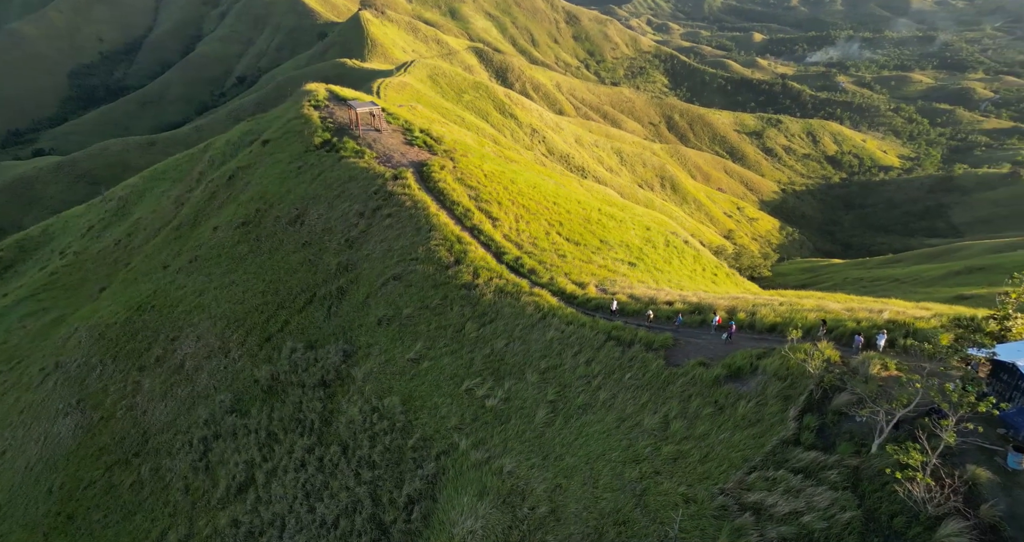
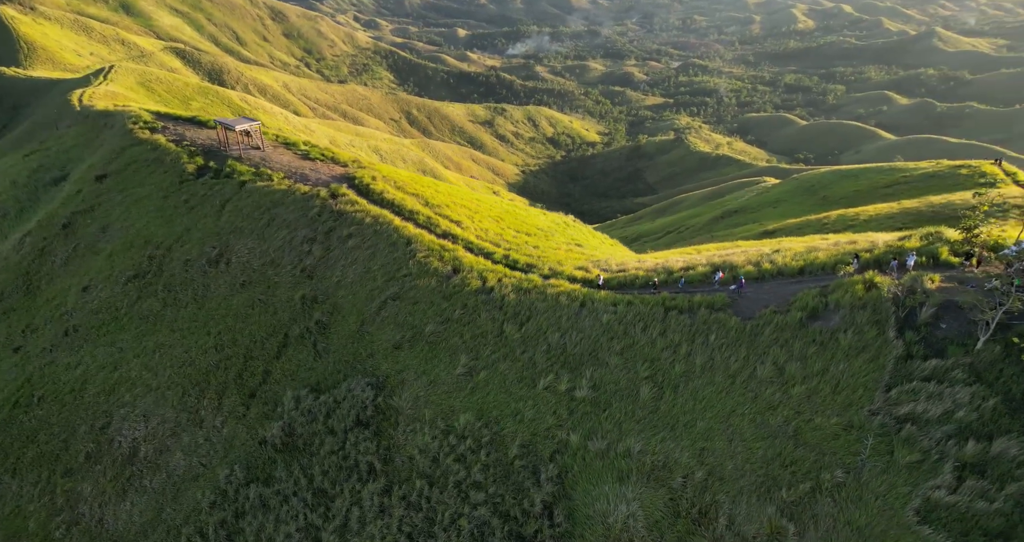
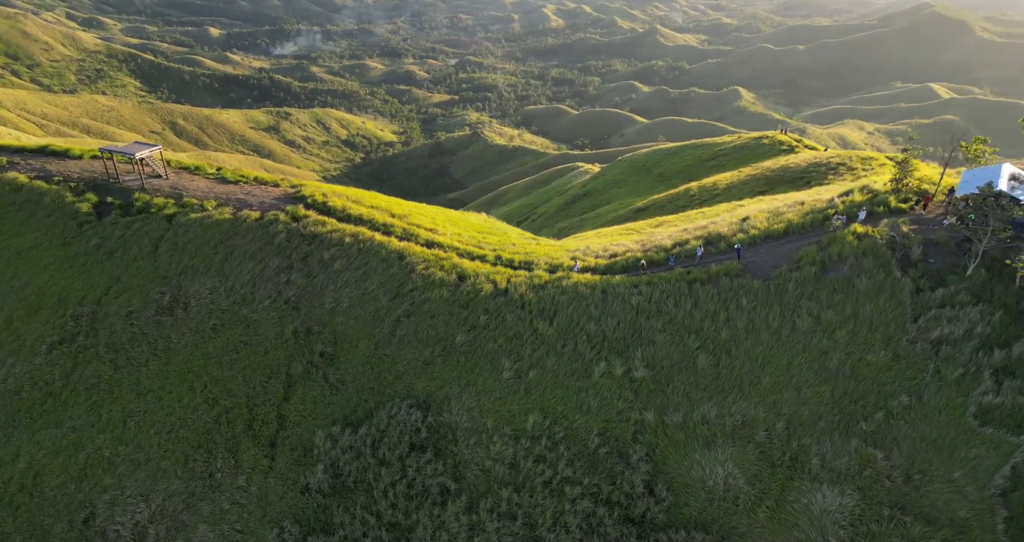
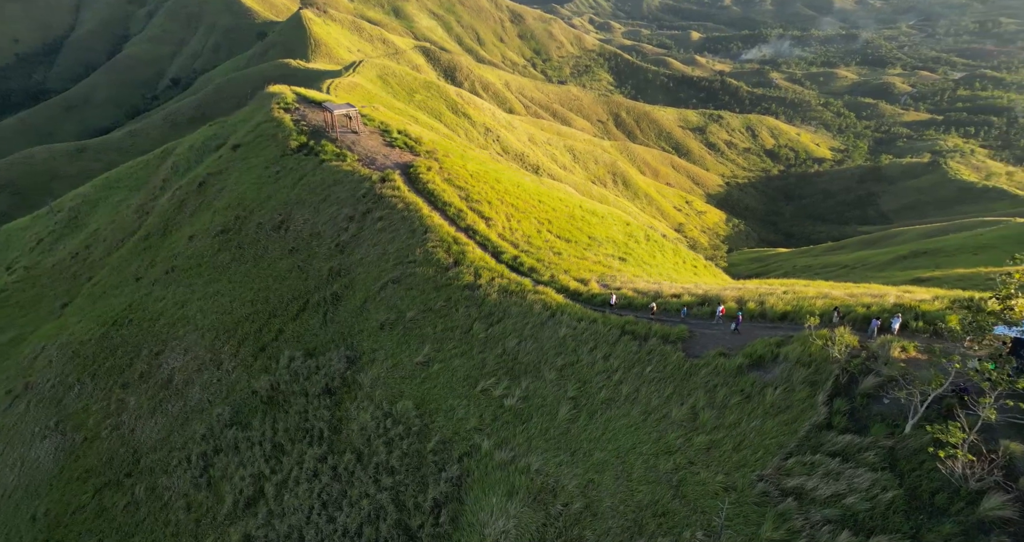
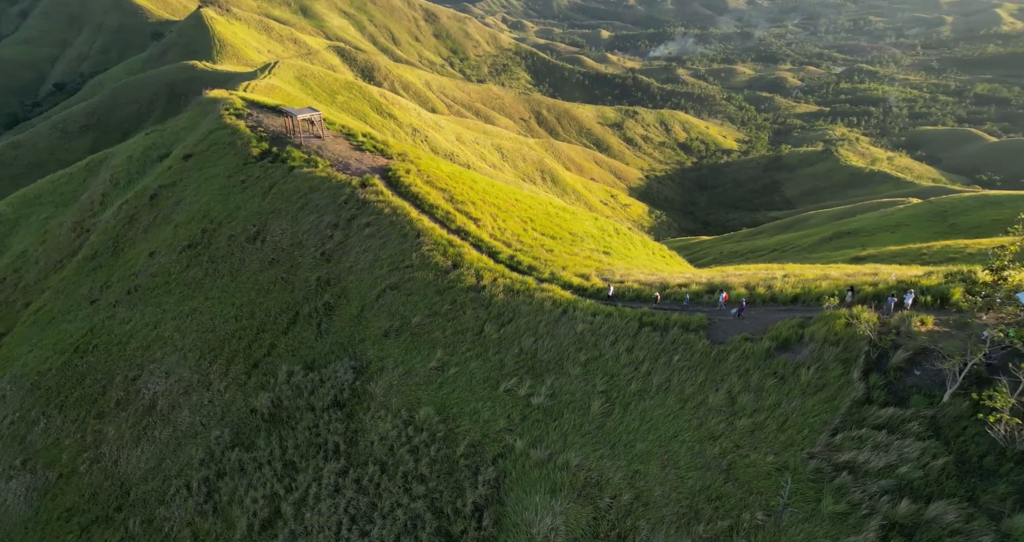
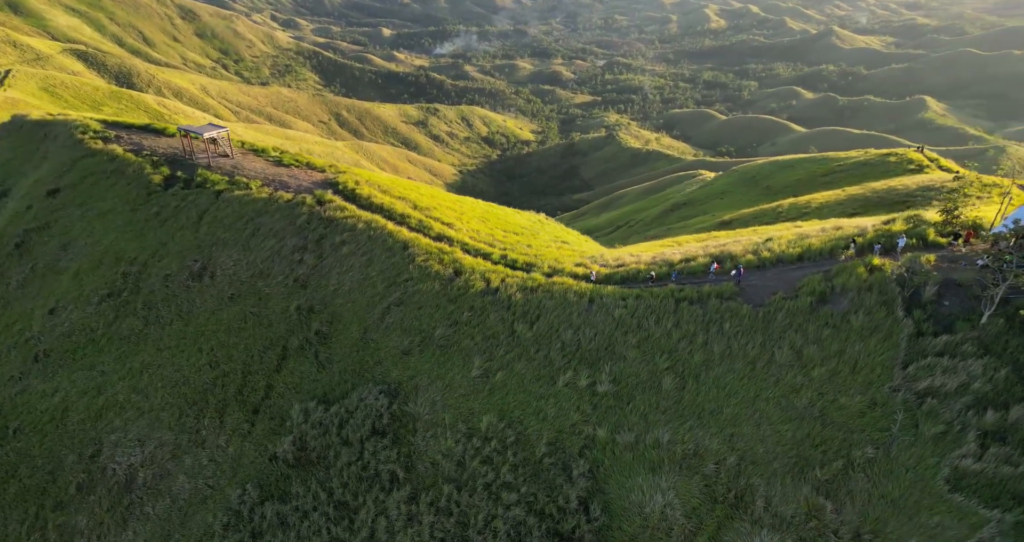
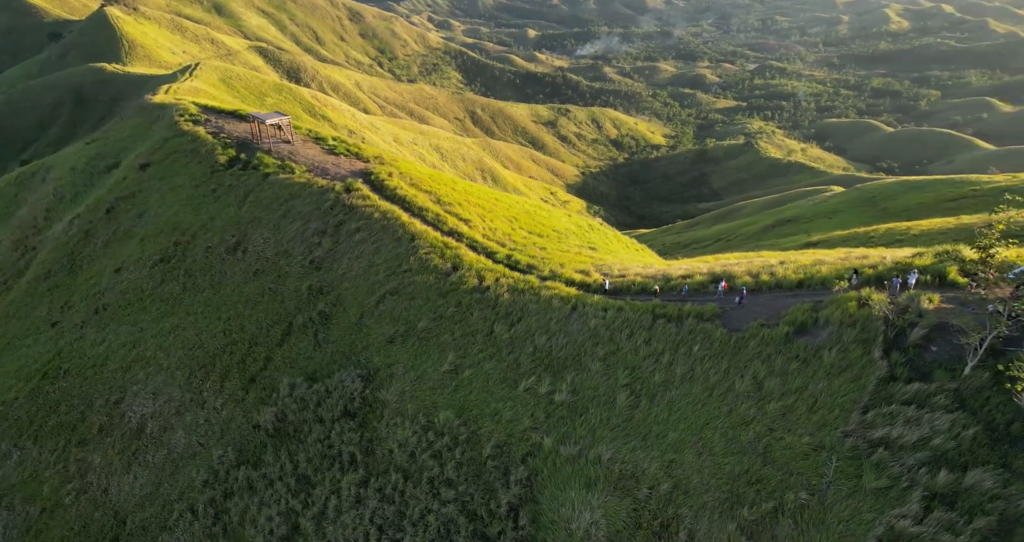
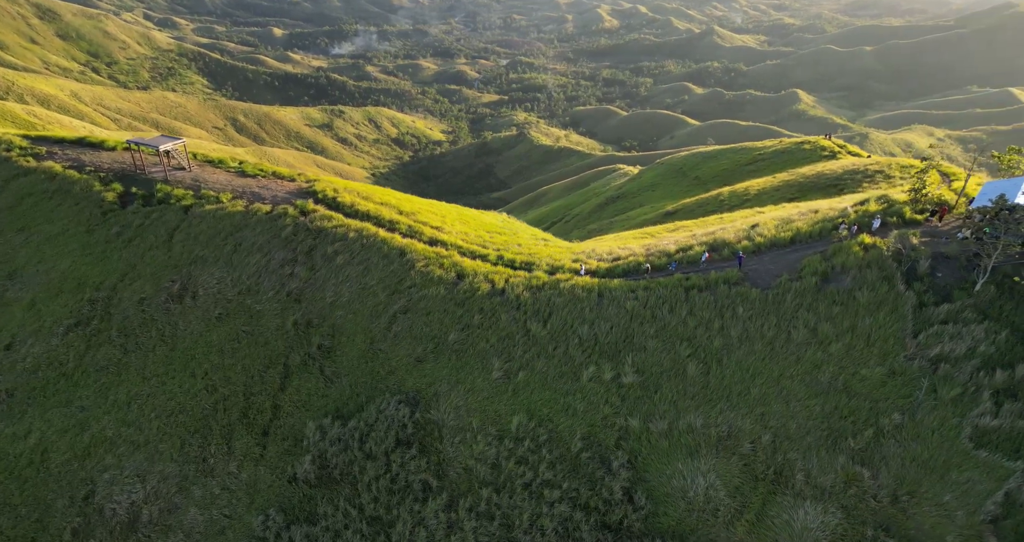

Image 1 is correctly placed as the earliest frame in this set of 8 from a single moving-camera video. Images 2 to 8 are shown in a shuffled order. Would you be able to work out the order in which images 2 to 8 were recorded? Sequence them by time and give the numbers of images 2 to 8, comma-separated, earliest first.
4, 5, 7, 2, 6, 8, 3
